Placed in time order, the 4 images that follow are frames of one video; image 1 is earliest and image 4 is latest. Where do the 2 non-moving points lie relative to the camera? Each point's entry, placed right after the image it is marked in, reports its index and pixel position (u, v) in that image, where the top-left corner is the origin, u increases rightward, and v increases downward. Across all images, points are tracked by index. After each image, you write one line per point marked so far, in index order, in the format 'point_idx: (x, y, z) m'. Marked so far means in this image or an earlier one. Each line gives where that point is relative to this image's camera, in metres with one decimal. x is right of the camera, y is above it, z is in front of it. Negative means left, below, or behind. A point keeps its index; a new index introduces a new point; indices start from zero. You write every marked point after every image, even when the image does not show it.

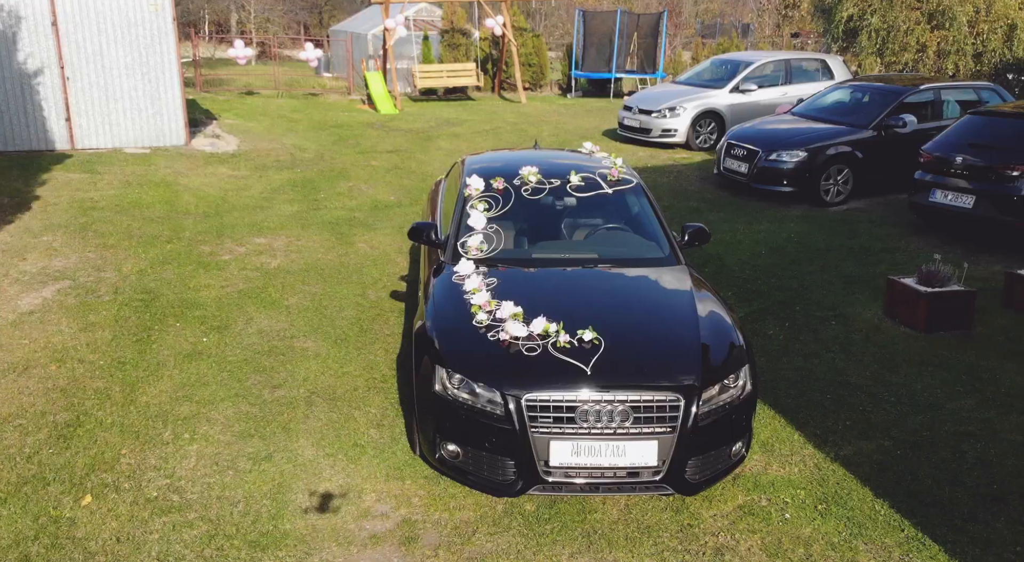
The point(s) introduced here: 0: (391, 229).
0: (-1.3, +0.6, +7.8) m
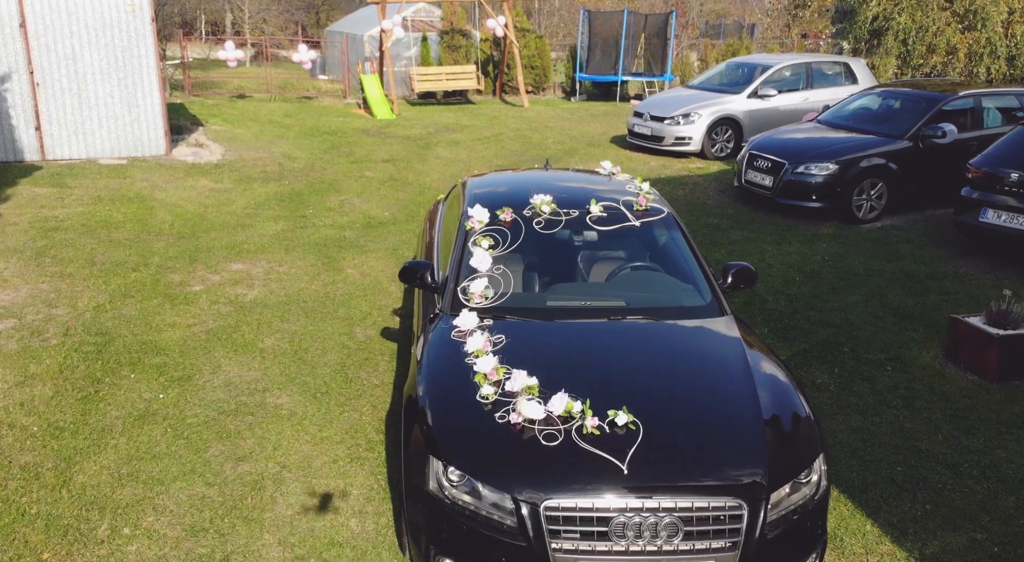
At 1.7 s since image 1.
0: (-1.3, +0.3, +7.1) m
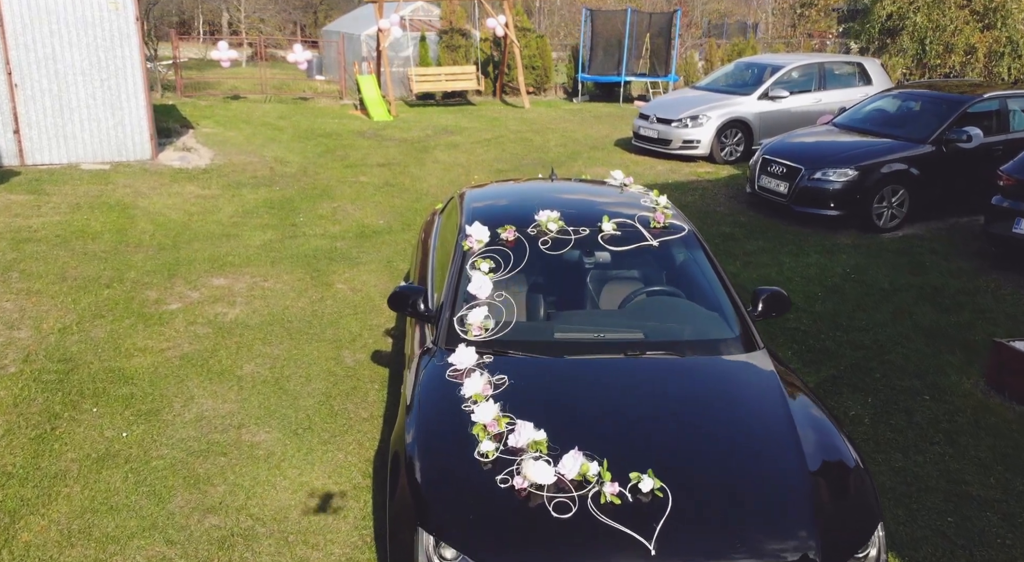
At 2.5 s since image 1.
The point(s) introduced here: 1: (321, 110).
0: (-1.3, +0.2, +6.7) m
1: (-4.3, +3.9, +16.1) m
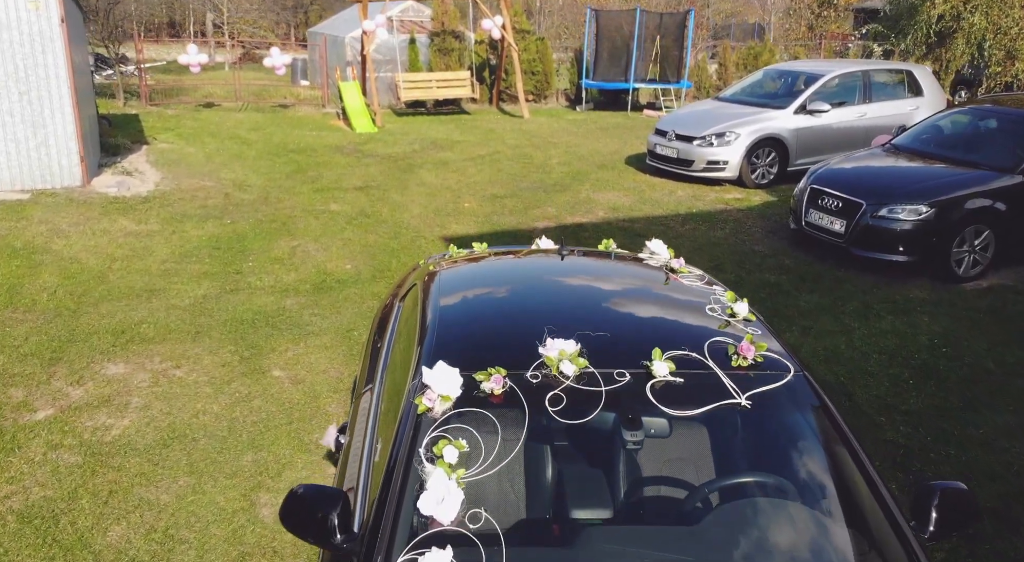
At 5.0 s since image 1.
0: (-1.3, -0.4, +5.2) m
1: (-4.4, +3.3, +14.7) m
